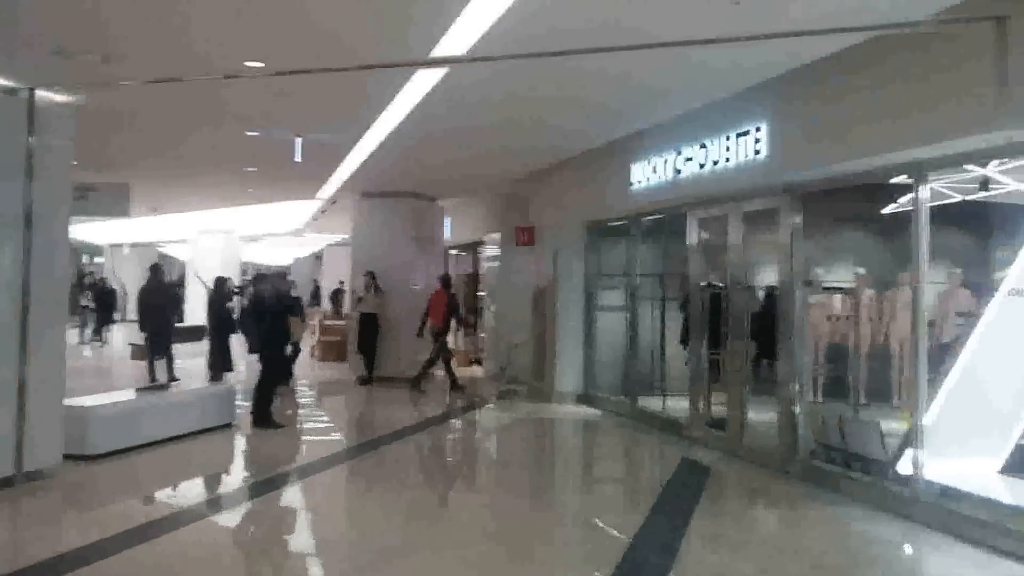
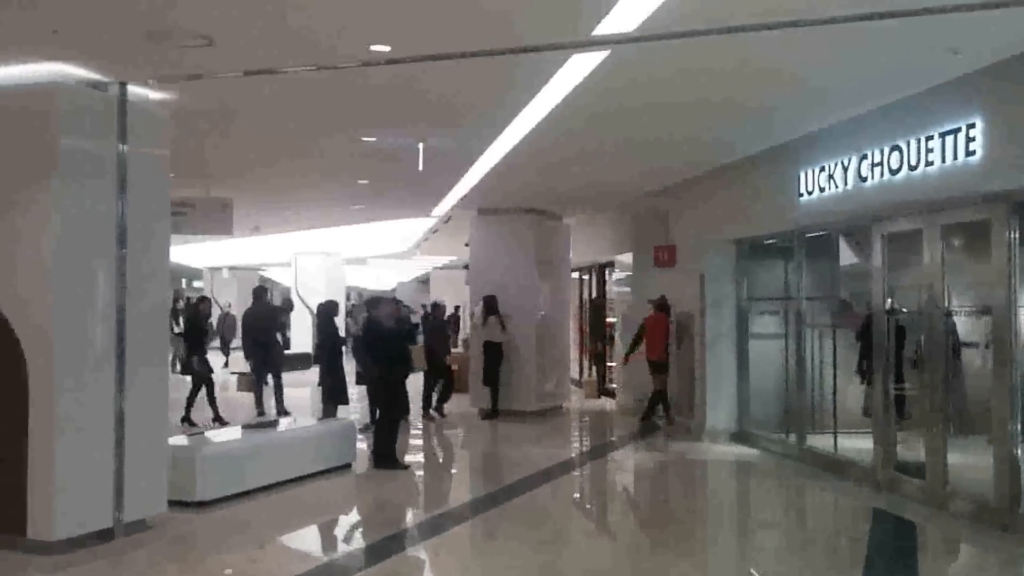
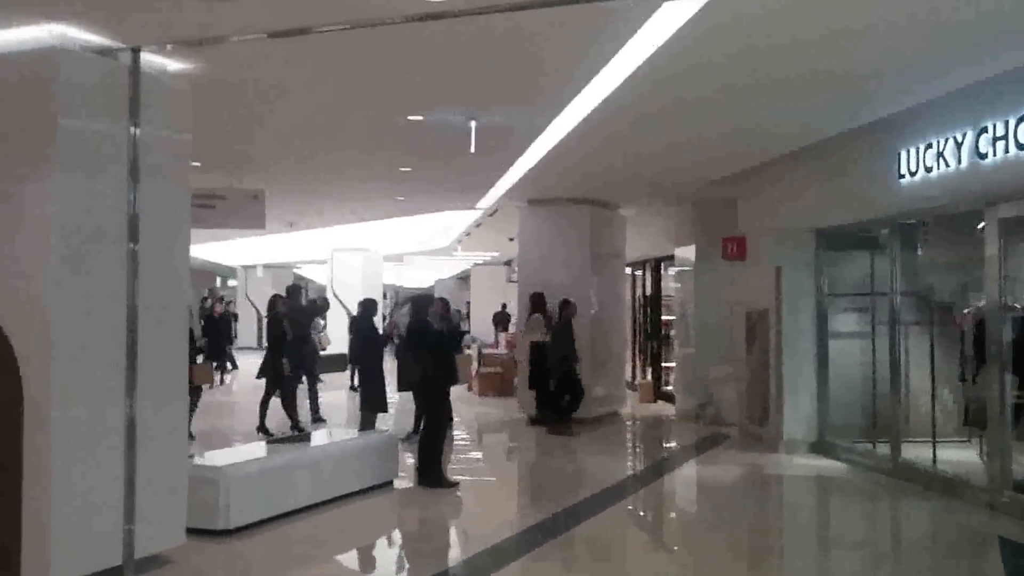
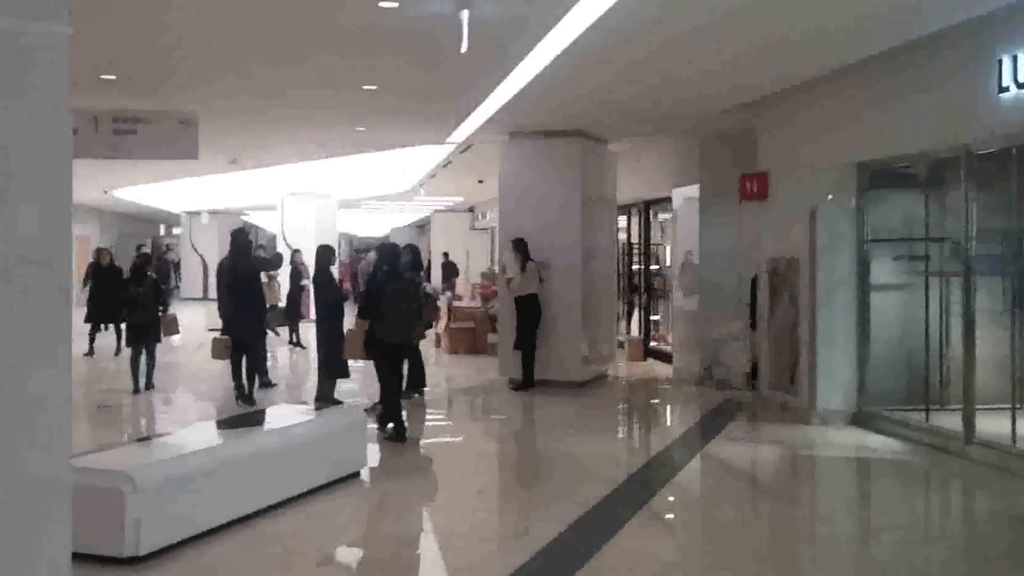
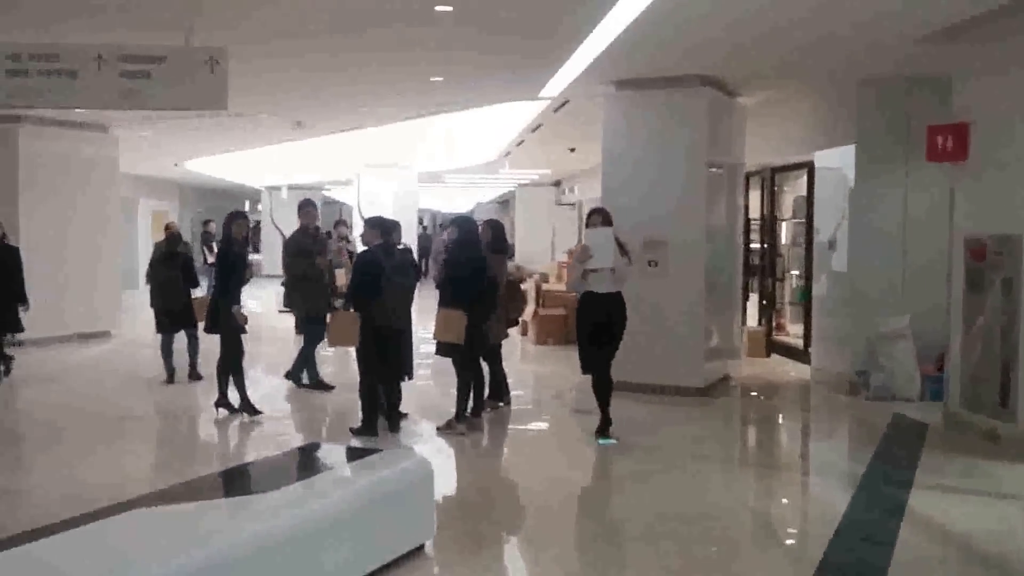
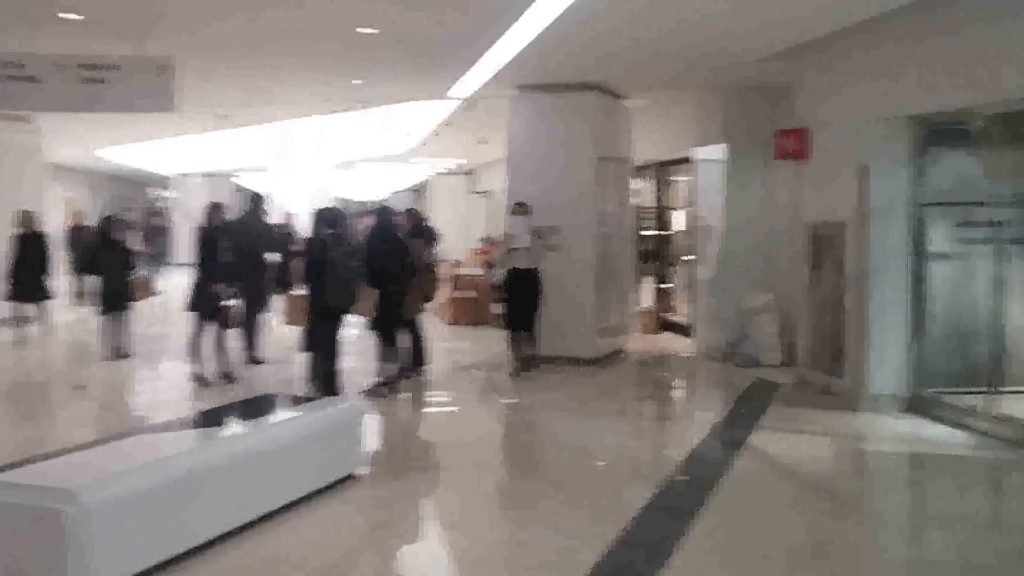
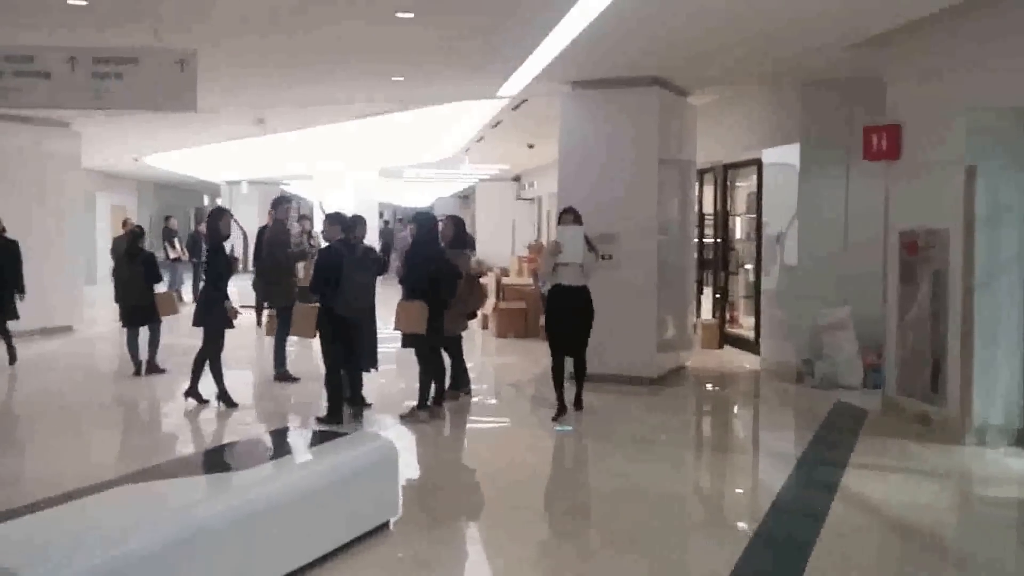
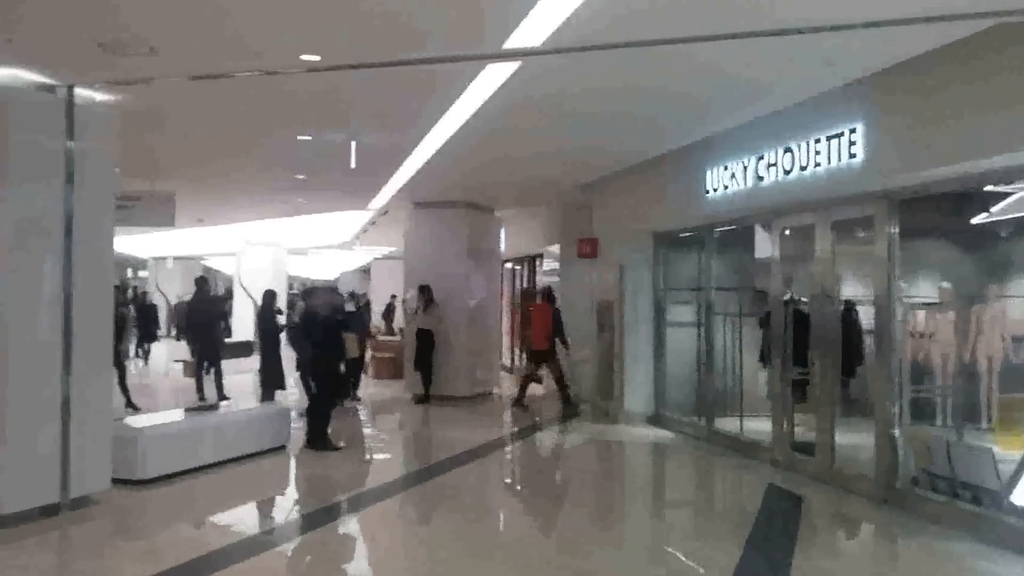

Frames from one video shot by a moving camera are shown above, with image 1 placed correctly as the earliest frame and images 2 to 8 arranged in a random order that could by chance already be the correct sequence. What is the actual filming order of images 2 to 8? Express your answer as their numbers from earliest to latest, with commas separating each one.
8, 2, 3, 4, 6, 7, 5
